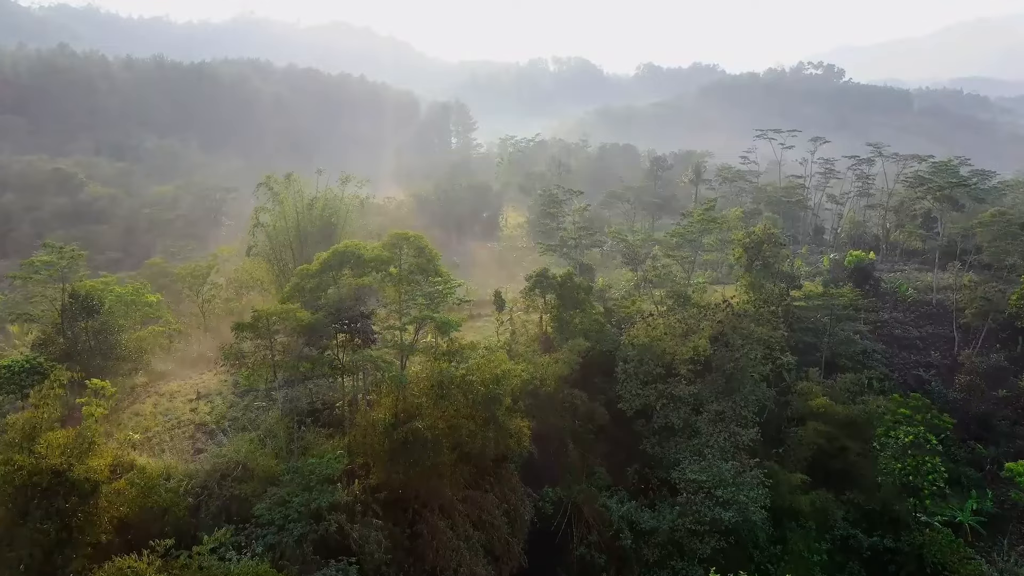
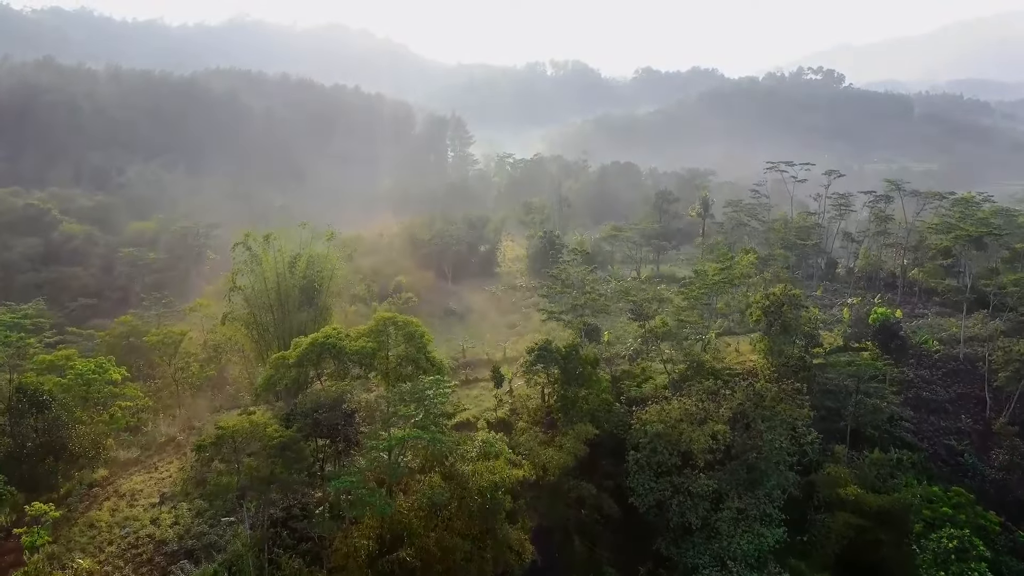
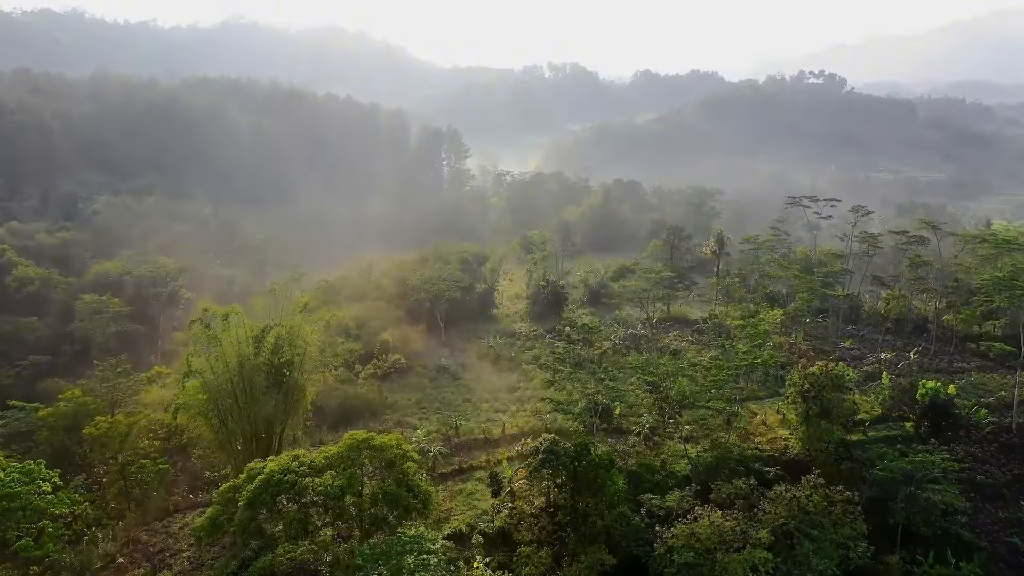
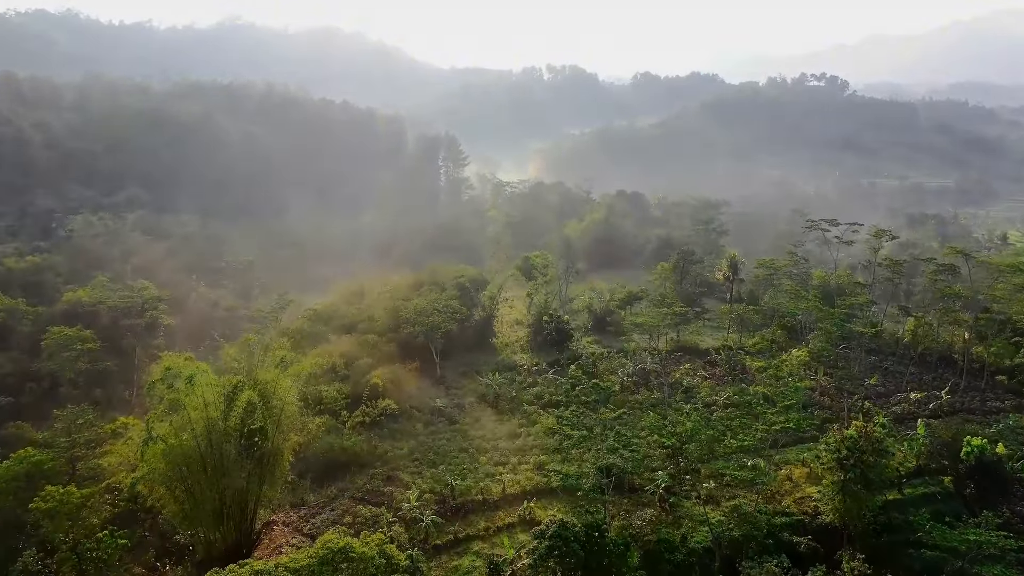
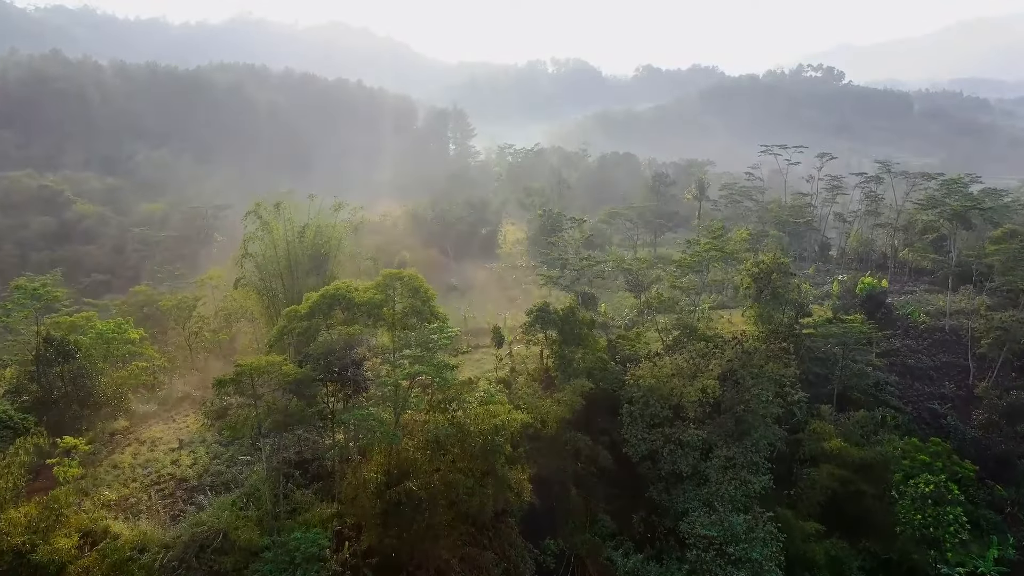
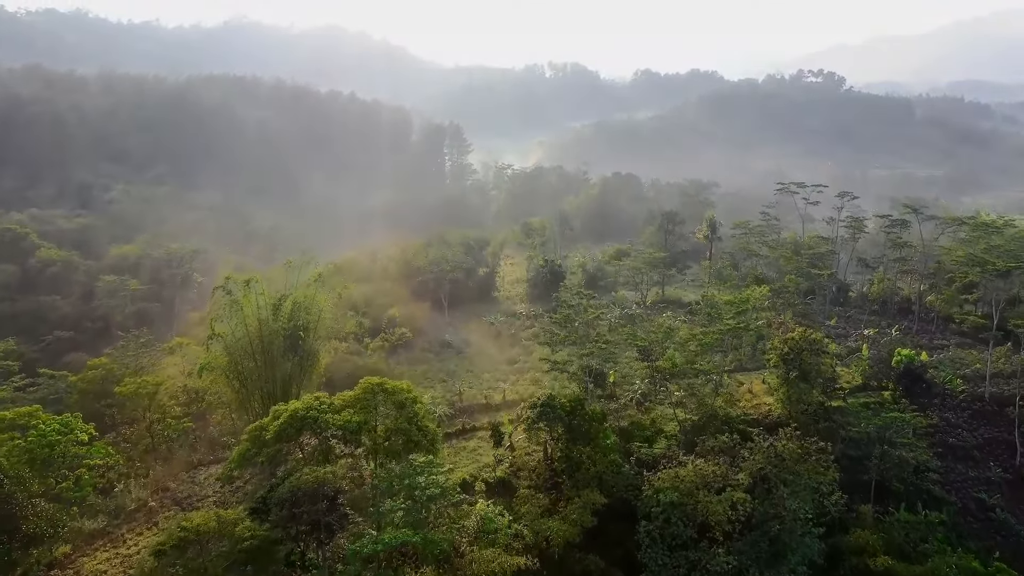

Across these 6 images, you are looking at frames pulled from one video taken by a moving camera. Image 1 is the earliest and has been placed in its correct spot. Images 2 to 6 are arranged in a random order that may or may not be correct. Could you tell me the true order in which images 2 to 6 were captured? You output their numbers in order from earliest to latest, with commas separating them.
5, 2, 6, 3, 4
